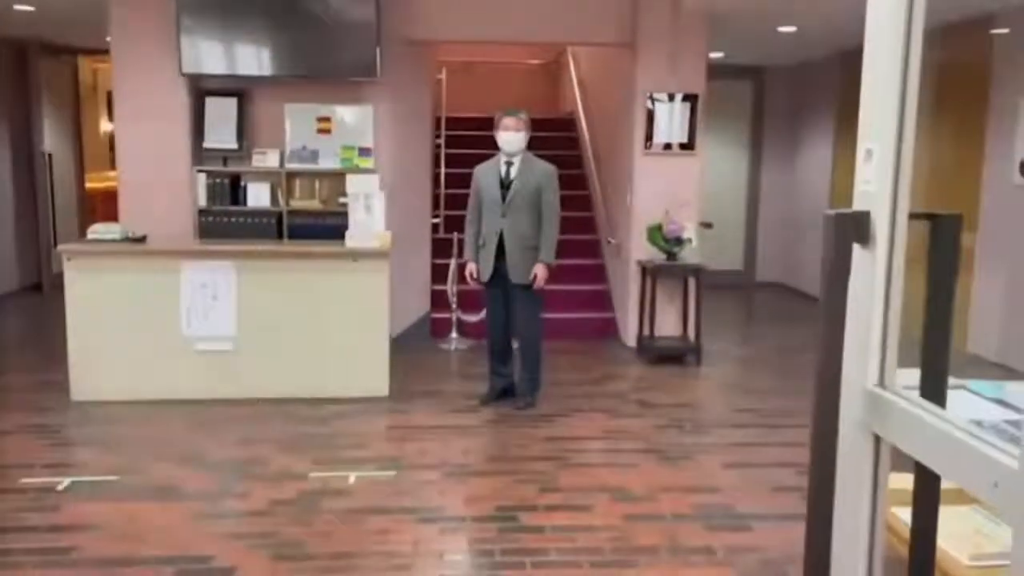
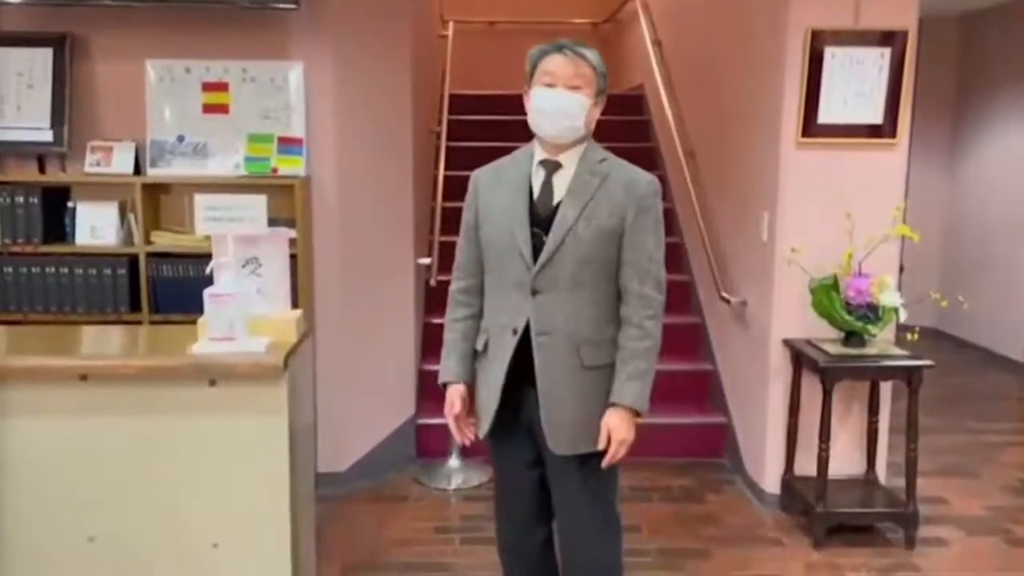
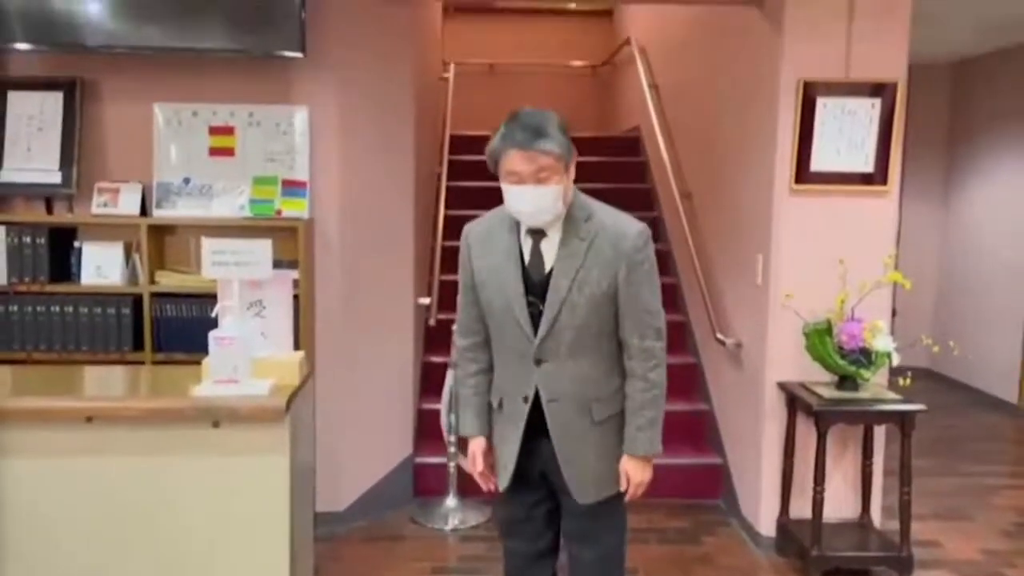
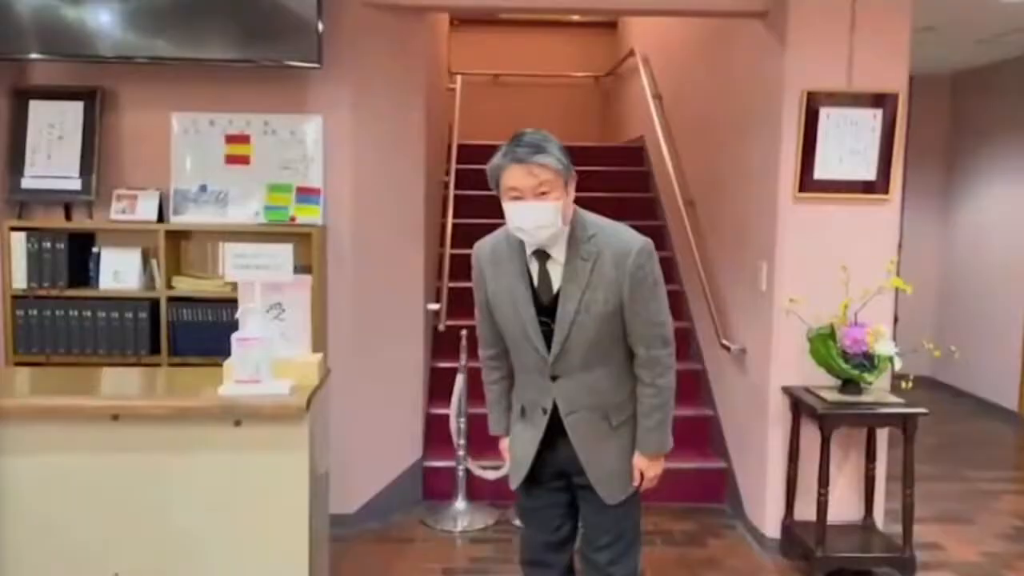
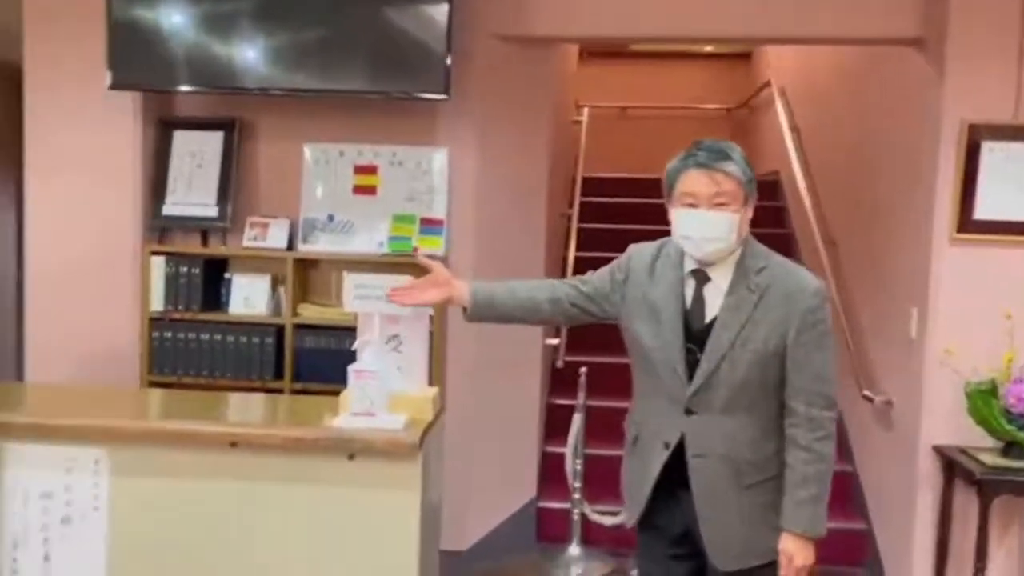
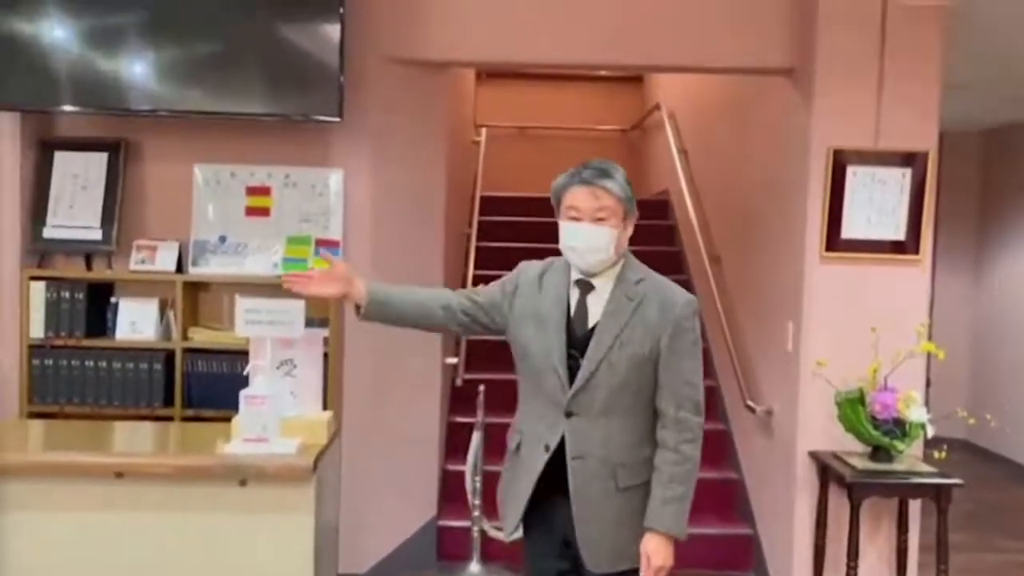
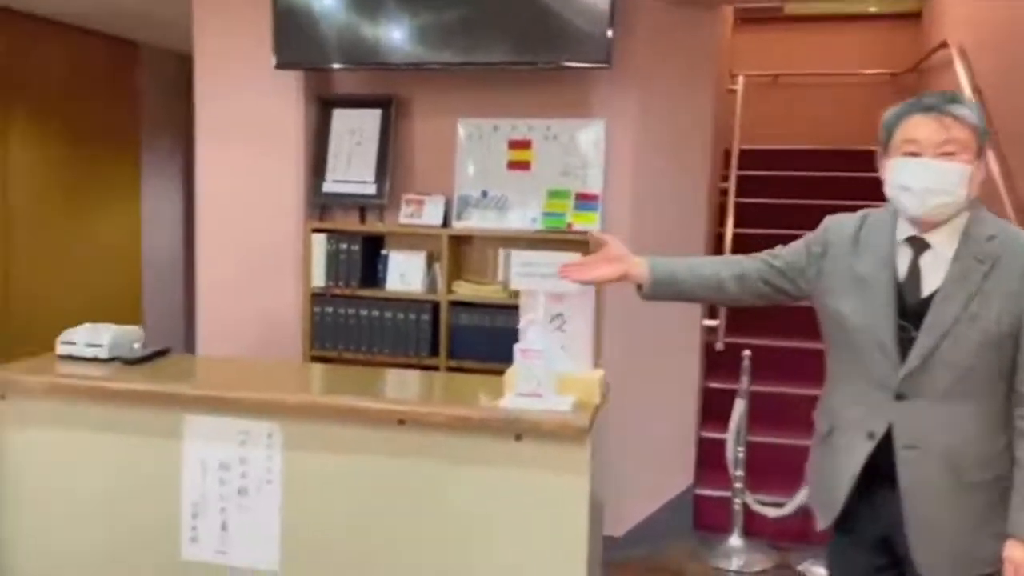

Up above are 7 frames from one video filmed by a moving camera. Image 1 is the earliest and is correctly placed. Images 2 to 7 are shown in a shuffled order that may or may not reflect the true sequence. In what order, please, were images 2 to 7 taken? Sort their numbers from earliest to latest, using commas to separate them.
4, 2, 3, 6, 5, 7
